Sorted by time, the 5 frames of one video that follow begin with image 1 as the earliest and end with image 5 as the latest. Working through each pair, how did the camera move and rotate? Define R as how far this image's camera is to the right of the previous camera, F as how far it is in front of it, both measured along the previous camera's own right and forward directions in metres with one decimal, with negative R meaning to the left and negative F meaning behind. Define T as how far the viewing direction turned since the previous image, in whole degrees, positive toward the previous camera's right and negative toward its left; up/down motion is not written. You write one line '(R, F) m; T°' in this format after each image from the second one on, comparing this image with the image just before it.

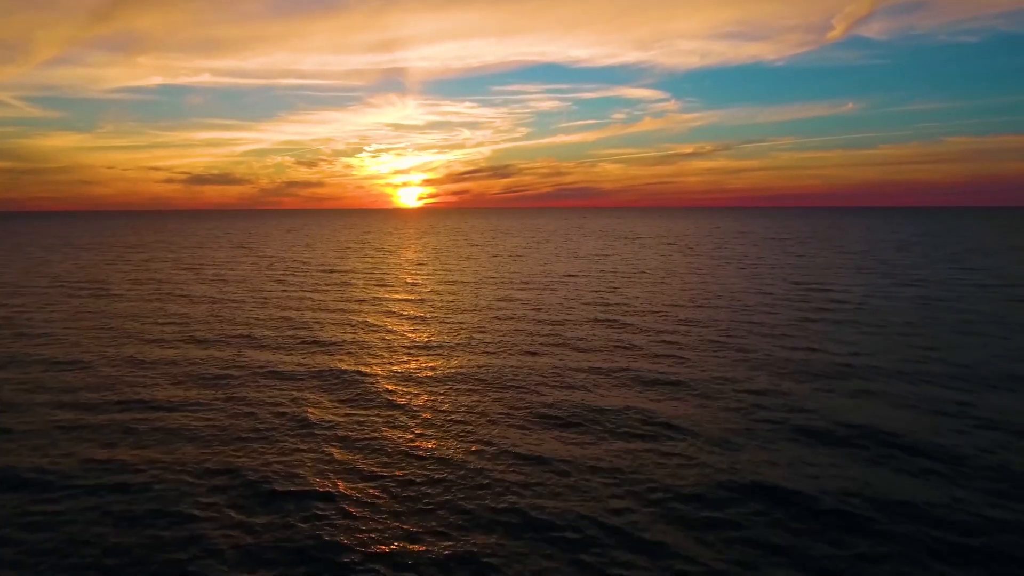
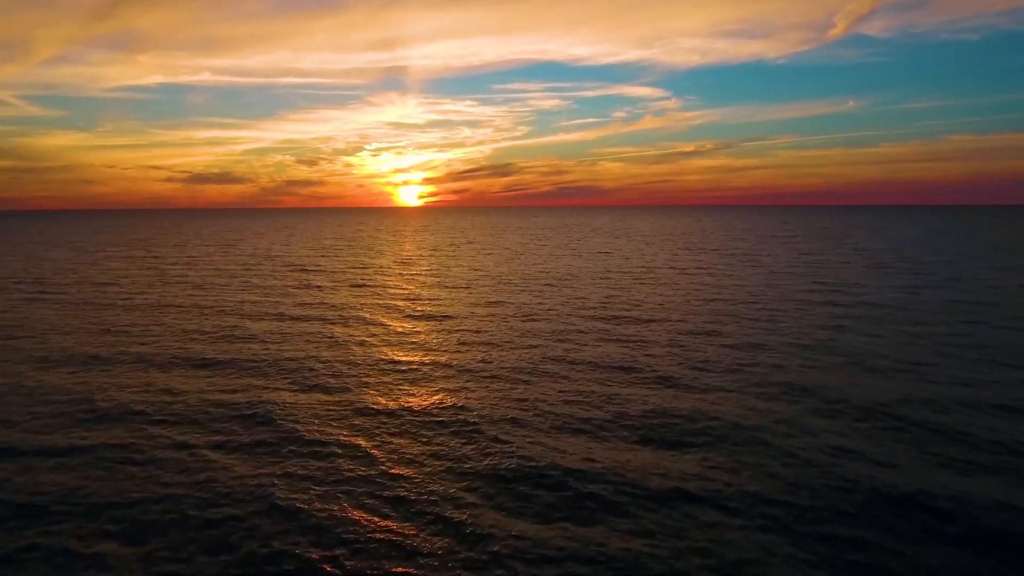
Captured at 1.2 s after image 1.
(+0.4, +4.6) m; 0°
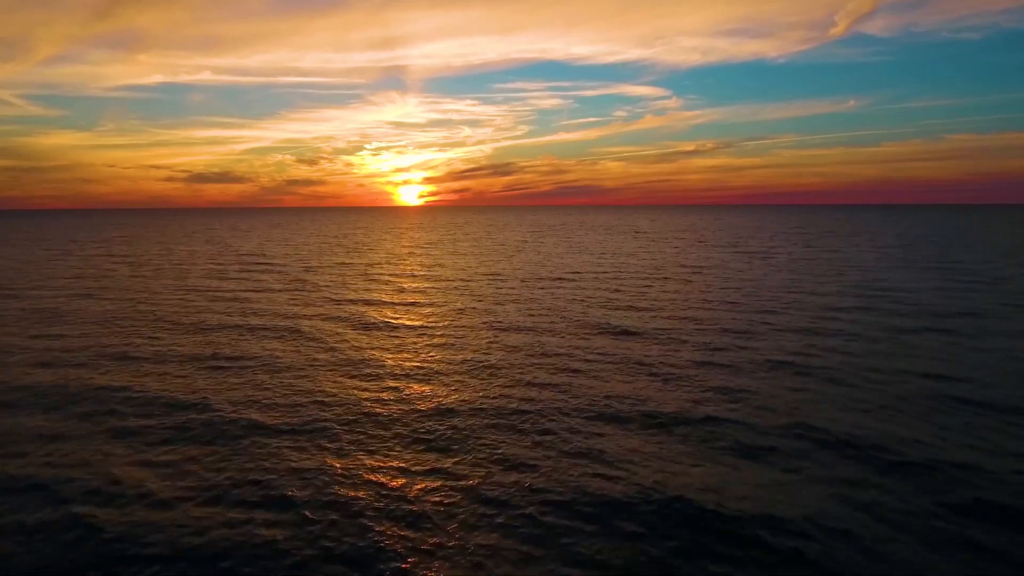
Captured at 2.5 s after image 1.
(+0.4, +5.1) m; 0°
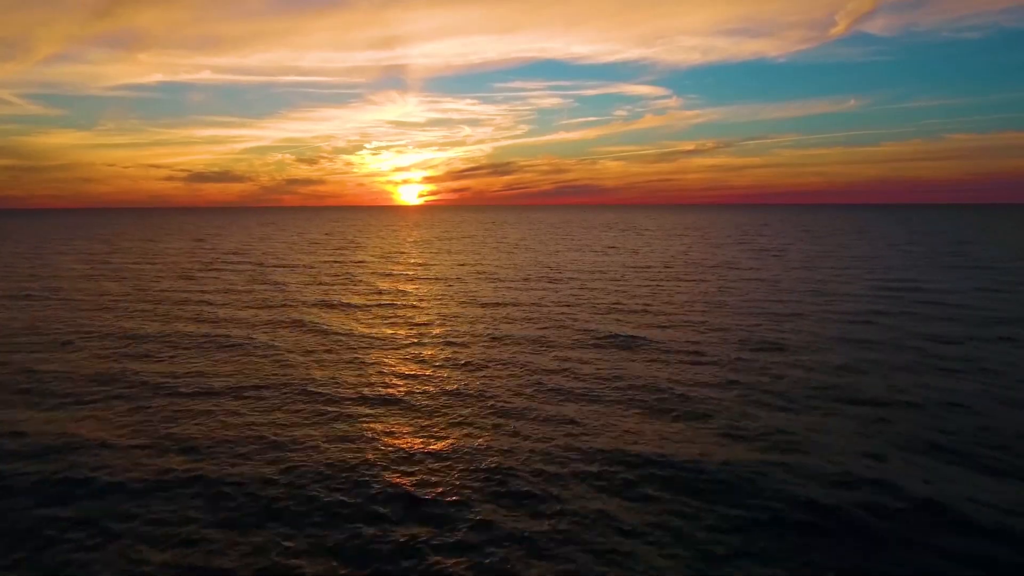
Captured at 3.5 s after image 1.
(+0.4, -2.7) m; 0°
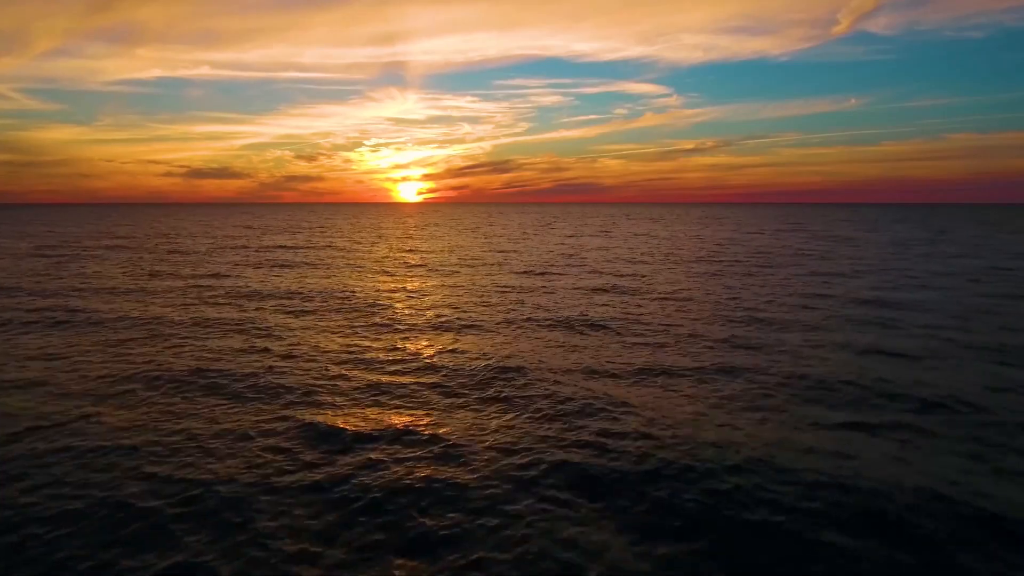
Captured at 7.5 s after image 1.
(+0.5, +3.4) m; 0°
